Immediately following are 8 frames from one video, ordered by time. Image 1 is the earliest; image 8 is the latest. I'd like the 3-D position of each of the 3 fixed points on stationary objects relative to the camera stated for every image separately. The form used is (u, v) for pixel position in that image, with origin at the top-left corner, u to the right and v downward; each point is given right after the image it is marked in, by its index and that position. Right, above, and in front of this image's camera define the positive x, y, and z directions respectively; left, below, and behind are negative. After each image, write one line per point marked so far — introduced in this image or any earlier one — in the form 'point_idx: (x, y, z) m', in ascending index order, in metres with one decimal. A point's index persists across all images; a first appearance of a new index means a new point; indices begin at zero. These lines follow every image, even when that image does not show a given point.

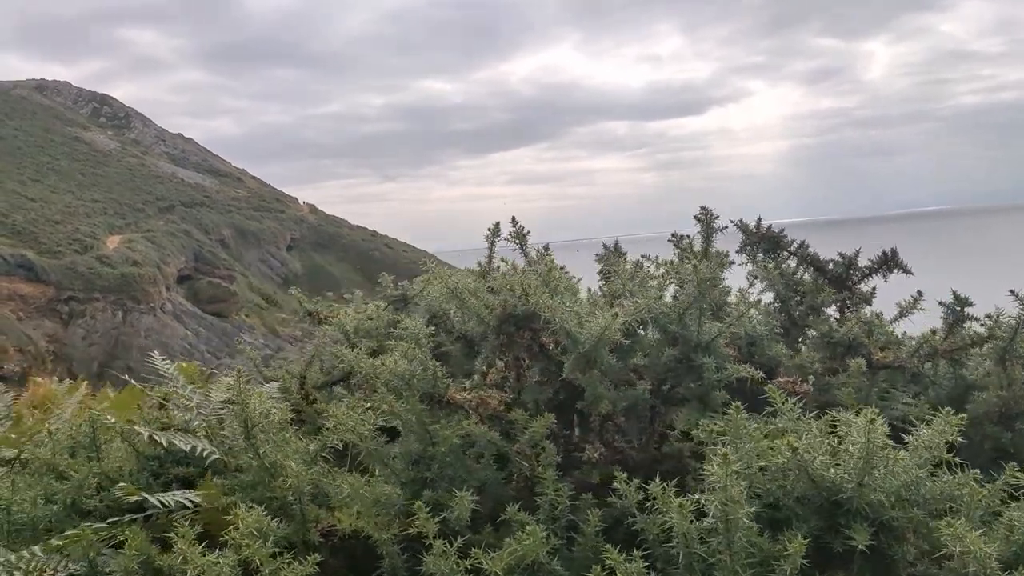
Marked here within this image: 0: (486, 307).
0: (0.0, 0.0, +1.3) m
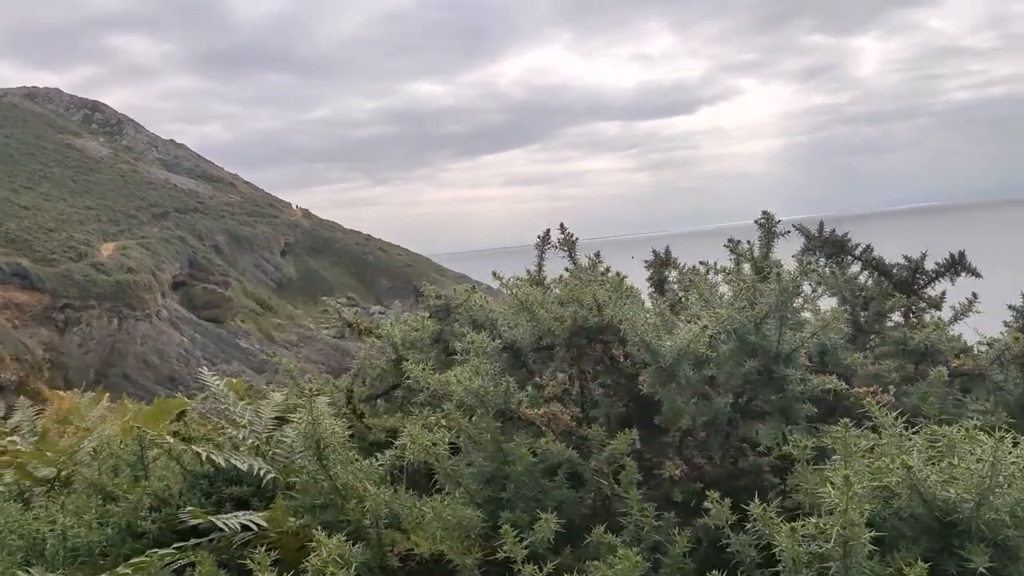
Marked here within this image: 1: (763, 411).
0: (+0.1, -0.1, +1.3) m
1: (+0.4, -0.2, +1.1) m
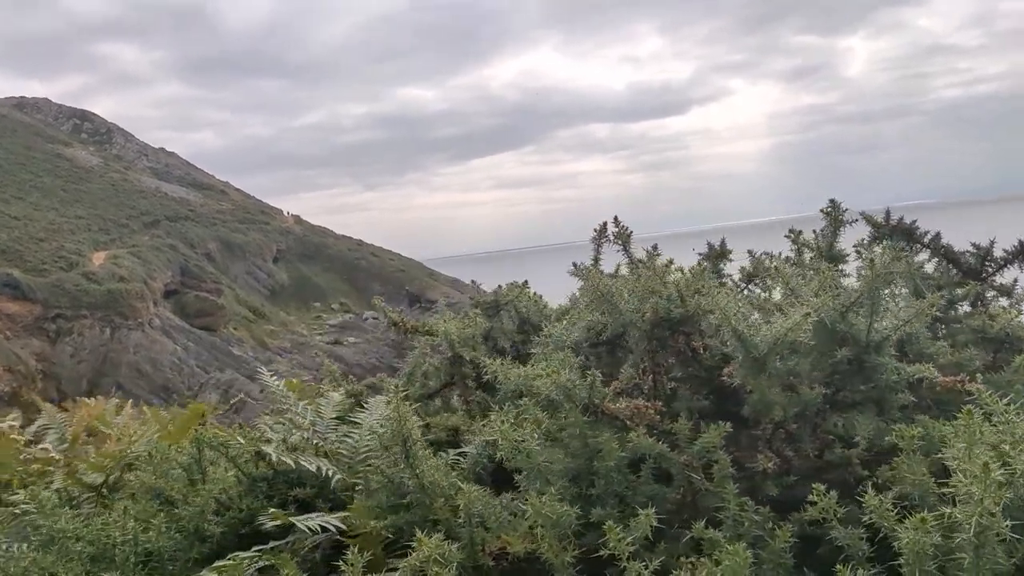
0: (+0.2, 0.0, +1.3) m
1: (+0.5, -0.2, +1.1) m
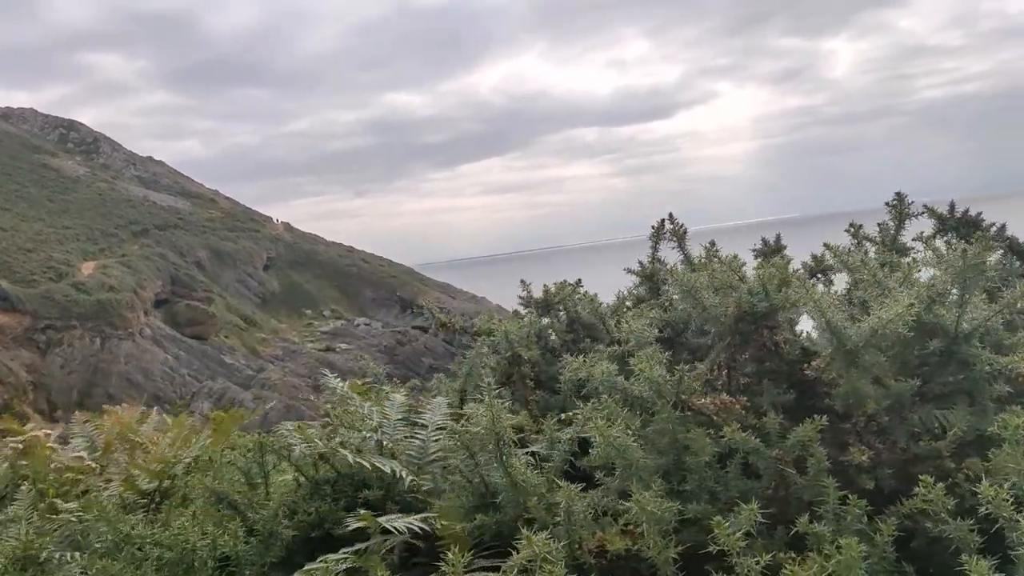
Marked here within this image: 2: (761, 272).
0: (+0.3, 0.0, +1.2) m
1: (+0.7, -0.2, +1.1) m
2: (+0.5, 0.0, +1.3) m
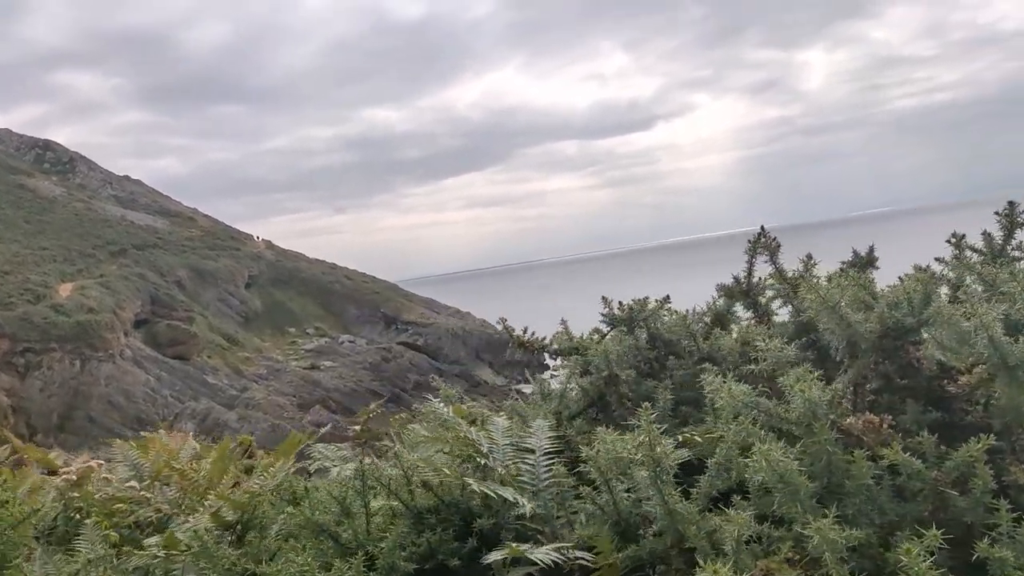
0: (+0.5, -0.1, +1.2) m
1: (+0.9, -0.2, +1.1) m
2: (+0.7, 0.0, +1.3) m
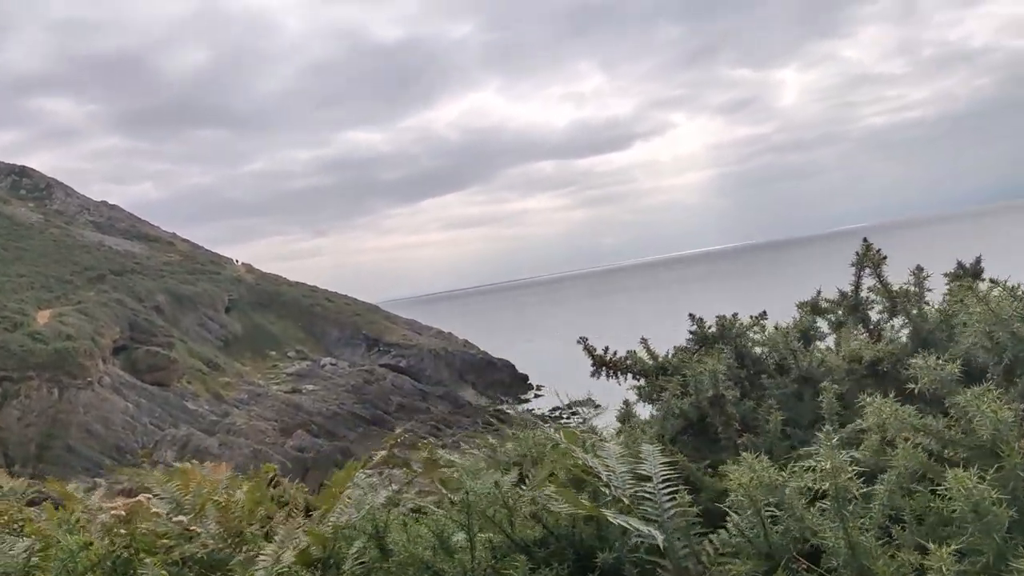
0: (+0.8, -0.1, +1.1) m
1: (+1.1, -0.2, +1.0) m
2: (+0.9, 0.0, +1.2) m
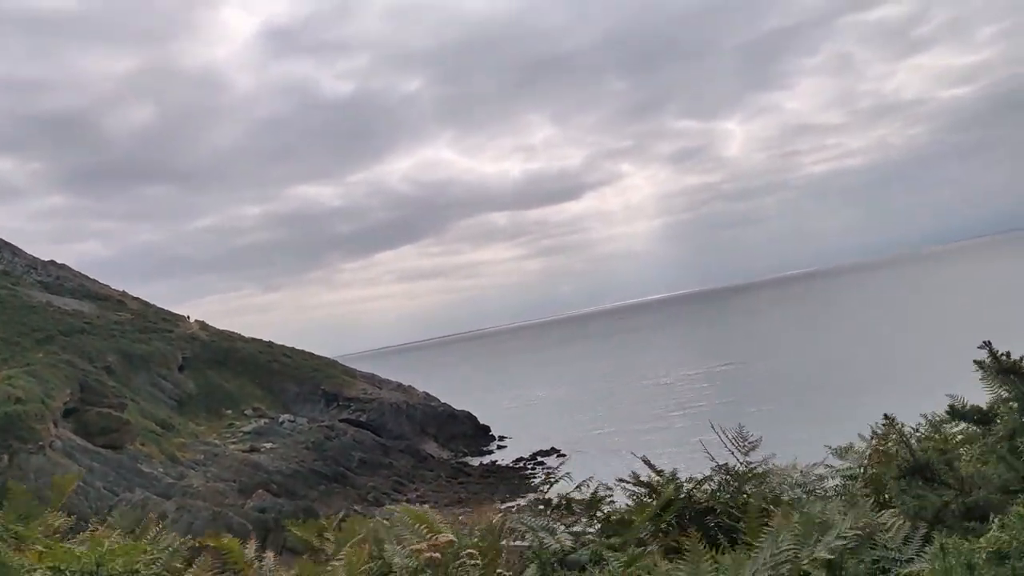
0: (+1.8, 0.0, +1.8) m
1: (+2.1, -0.1, +1.7) m
2: (+1.9, +0.1, +1.9) m
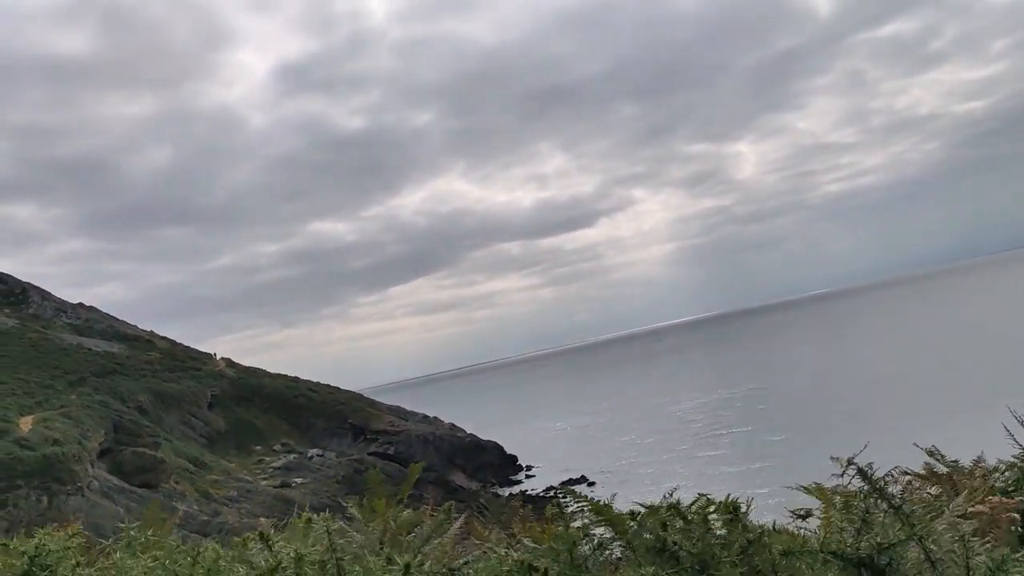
0: (+3.3, +0.4, +1.6) m
1: (+3.6, +0.3, +1.5) m
2: (+3.4, +0.4, +1.7) m
